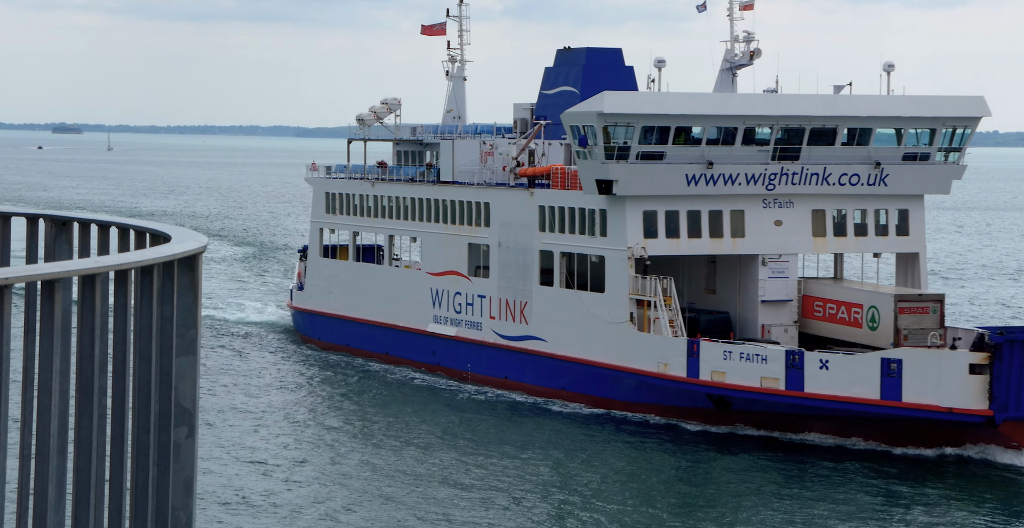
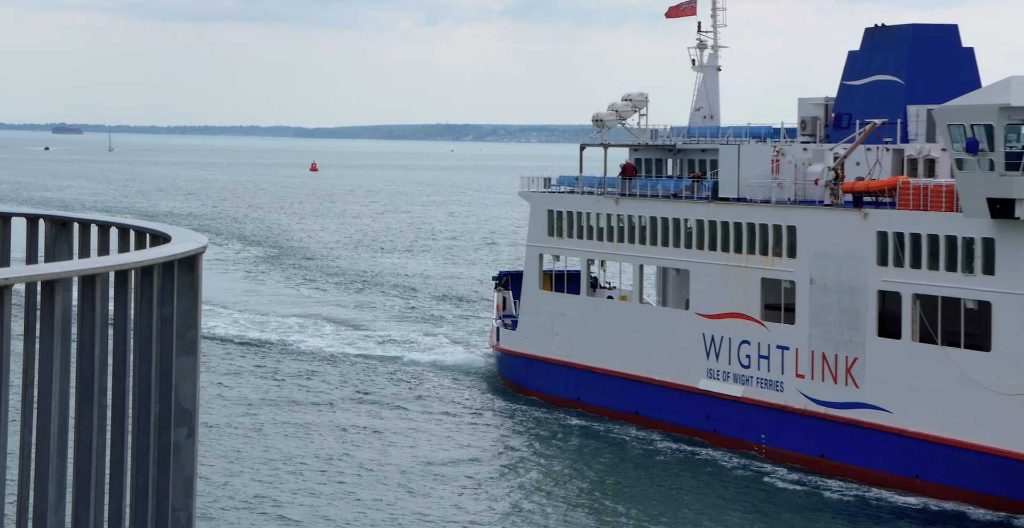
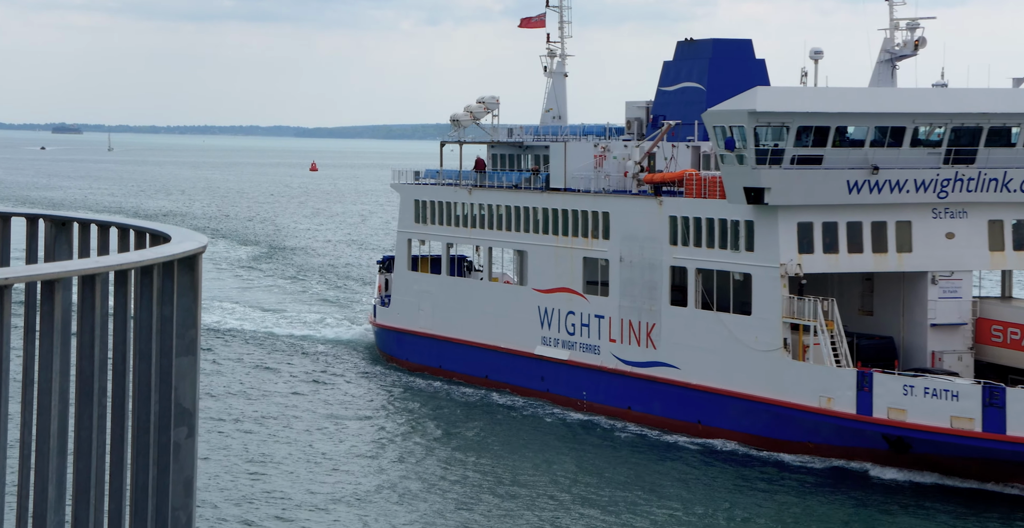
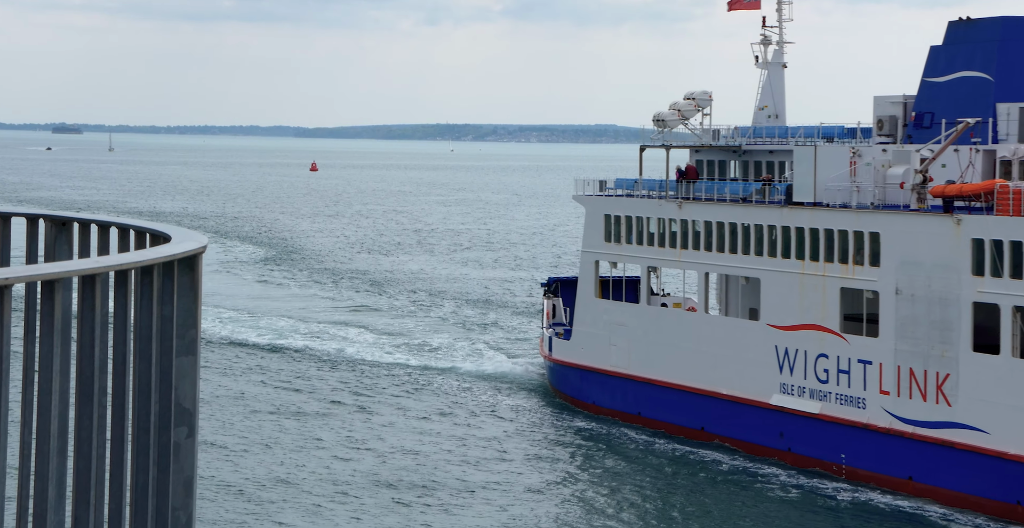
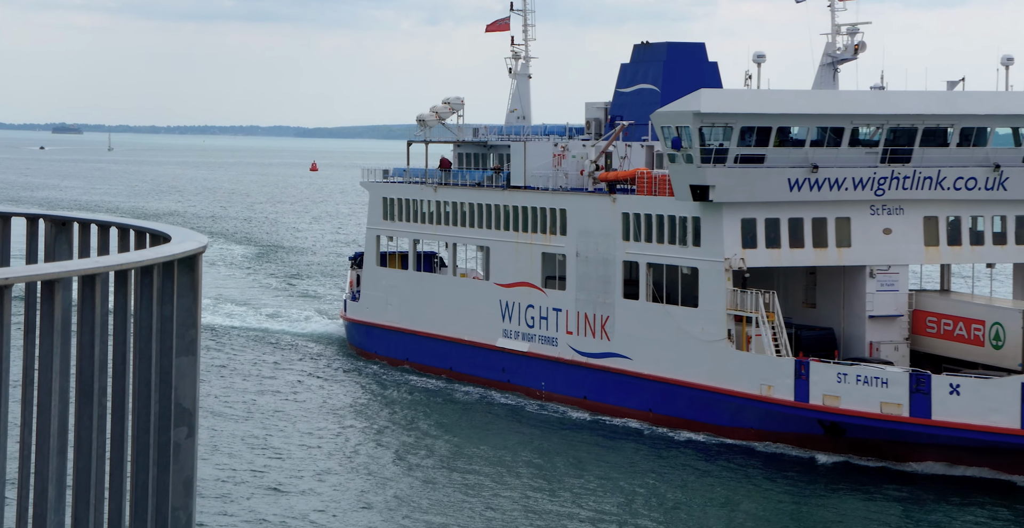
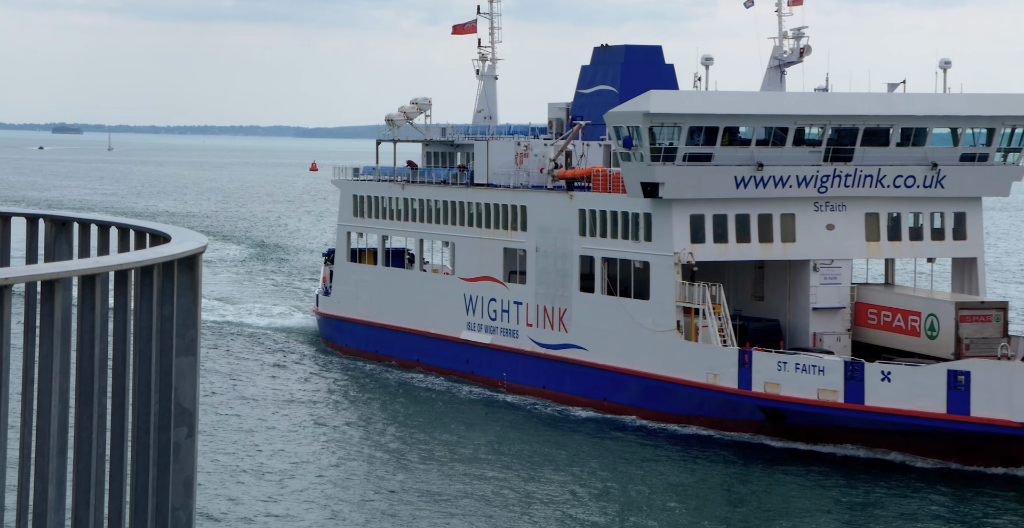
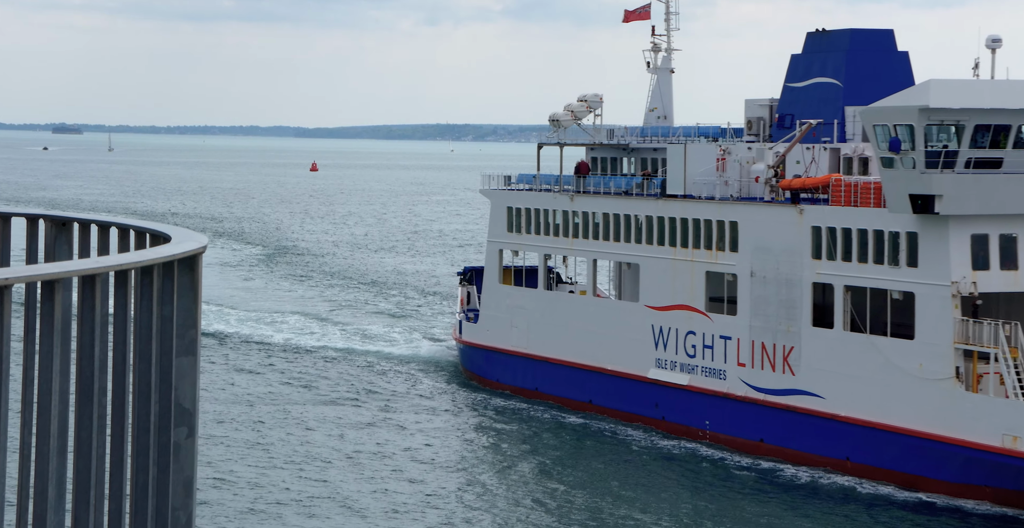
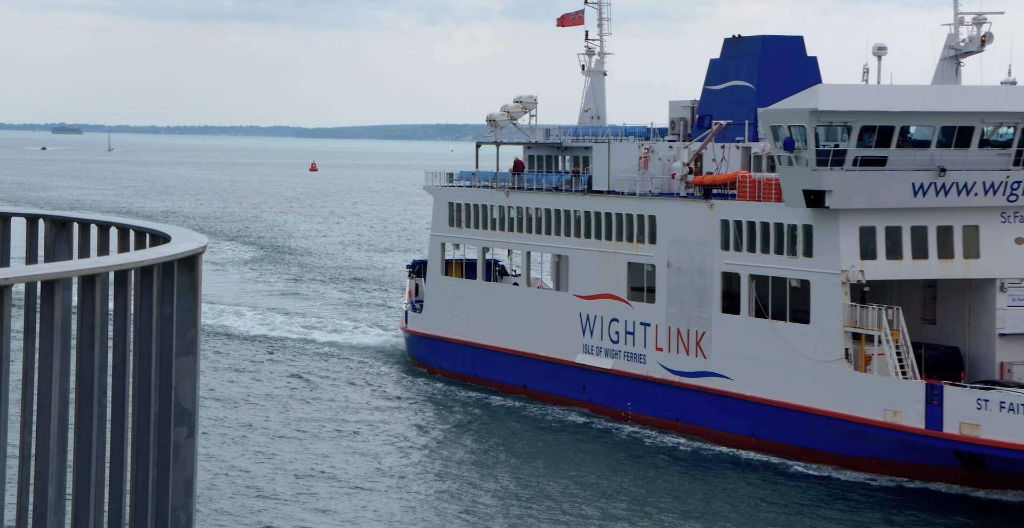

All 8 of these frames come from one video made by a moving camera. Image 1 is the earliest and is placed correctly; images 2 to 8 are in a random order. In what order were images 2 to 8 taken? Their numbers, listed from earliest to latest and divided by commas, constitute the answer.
6, 5, 3, 8, 7, 2, 4
